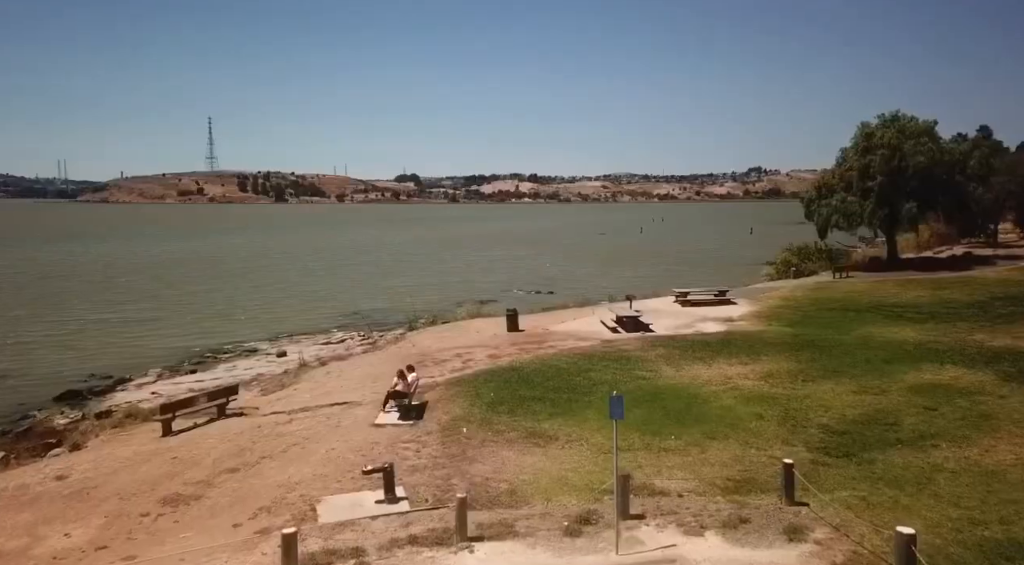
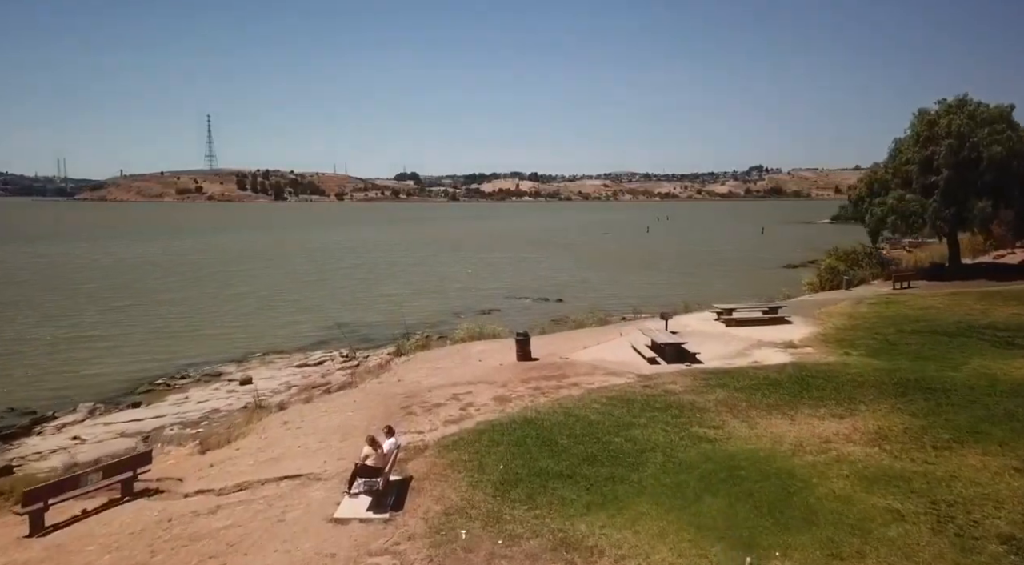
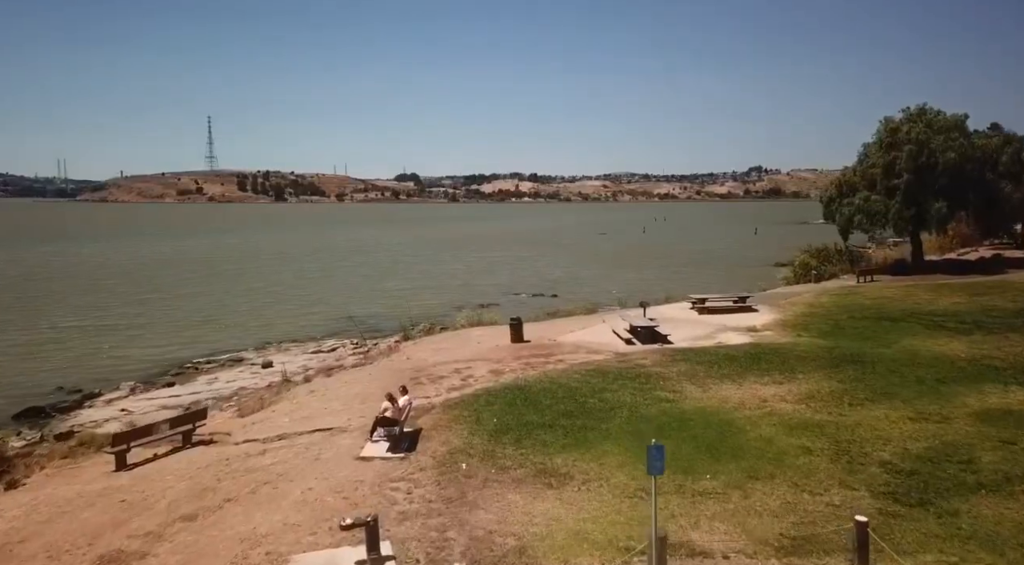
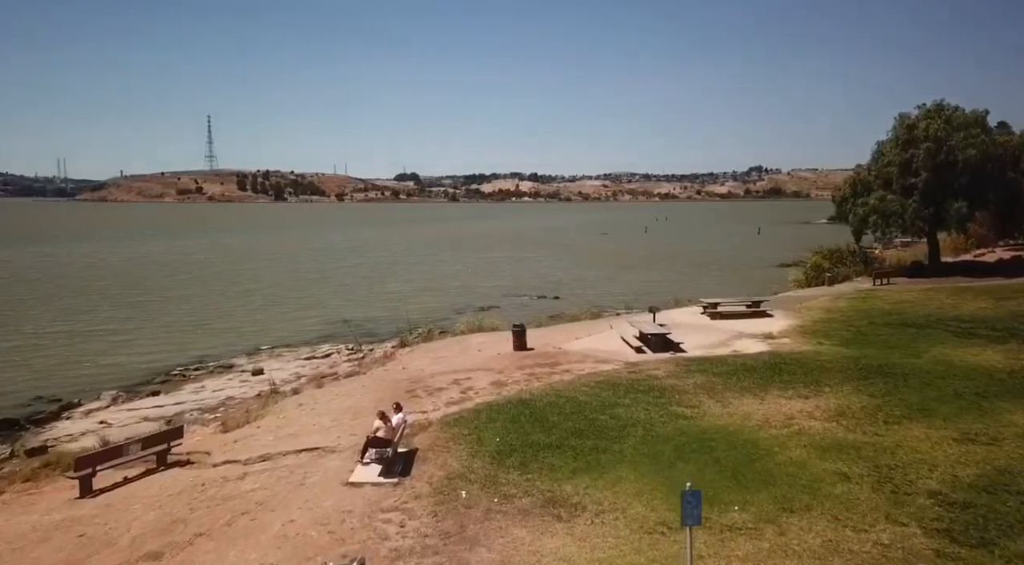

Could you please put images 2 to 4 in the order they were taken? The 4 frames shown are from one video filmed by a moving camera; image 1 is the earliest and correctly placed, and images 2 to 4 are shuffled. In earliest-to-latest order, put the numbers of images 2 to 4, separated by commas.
3, 4, 2
